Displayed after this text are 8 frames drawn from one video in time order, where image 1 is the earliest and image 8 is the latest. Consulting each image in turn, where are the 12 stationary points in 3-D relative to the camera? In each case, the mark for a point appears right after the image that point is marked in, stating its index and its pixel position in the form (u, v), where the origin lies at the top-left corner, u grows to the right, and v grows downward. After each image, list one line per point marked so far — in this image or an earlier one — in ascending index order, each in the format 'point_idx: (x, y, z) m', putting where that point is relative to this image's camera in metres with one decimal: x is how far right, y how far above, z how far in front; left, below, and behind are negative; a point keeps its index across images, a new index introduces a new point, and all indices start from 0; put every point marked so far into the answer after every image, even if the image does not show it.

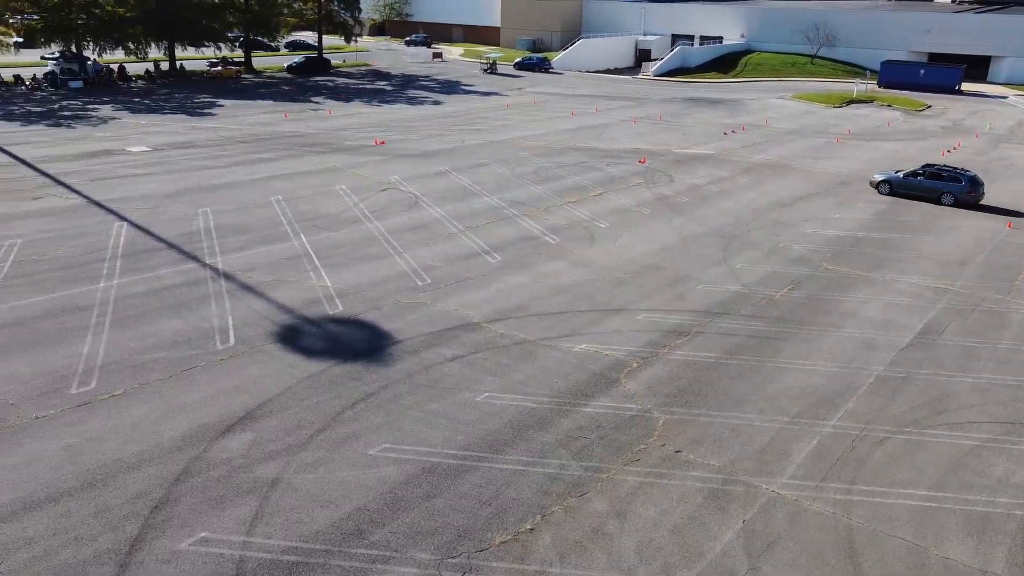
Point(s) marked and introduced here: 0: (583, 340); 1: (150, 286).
0: (+1.3, -1.0, +14.9) m
1: (-7.4, 0.0, +16.4) m
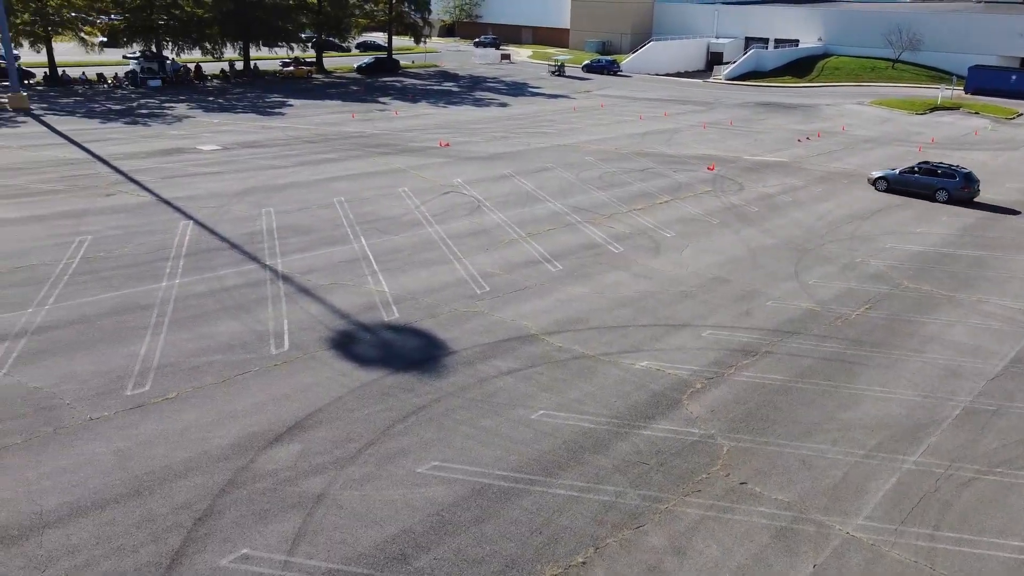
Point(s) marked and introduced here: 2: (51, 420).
0: (+2.4, -1.2, +14.2) m
1: (-6.2, 0.0, +16.4) m
2: (-6.3, -1.8, +10.9) m
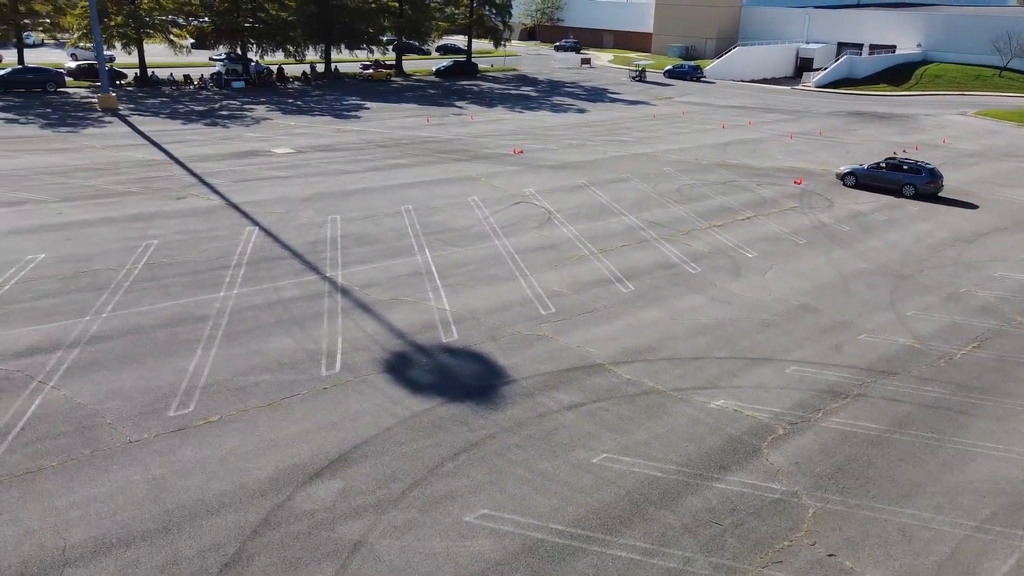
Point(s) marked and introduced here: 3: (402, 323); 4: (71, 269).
0: (+3.4, -1.7, +13.0) m
1: (-4.9, -0.2, +16.0) m
2: (-5.5, -2.0, +10.5) m
3: (-2.1, -0.7, +15.2) m
4: (-9.4, +0.4, +17.0) m
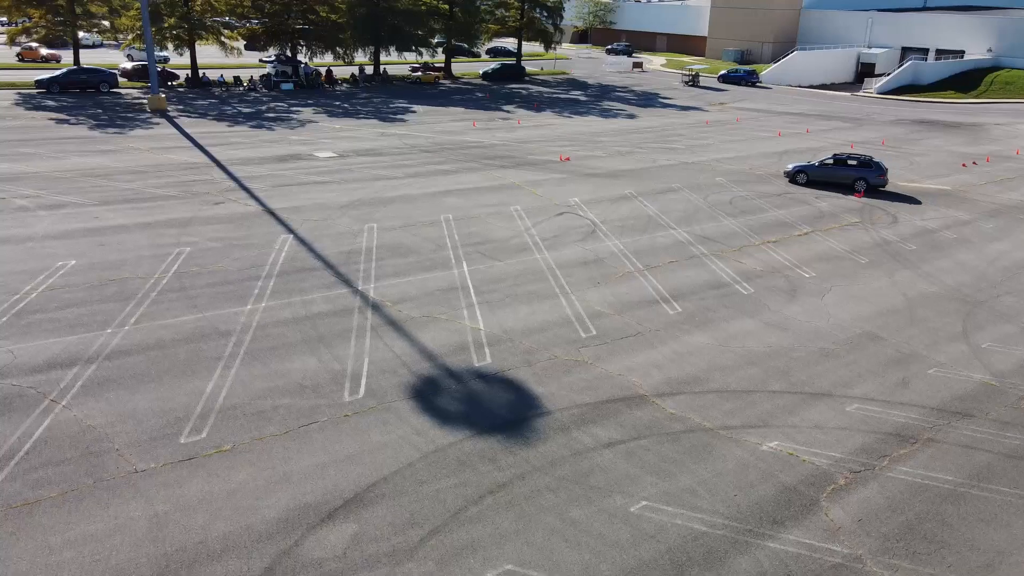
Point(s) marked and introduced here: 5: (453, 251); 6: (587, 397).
0: (+3.9, -2.2, +11.9) m
1: (-4.1, -0.5, +15.3) m
2: (-5.2, -2.2, +9.9) m
3: (-1.4, -1.0, +14.4) m
4: (-8.6, +0.2, +16.6) m
5: (-1.5, +0.9, +19.9) m
6: (+1.2, -1.7, +12.8) m
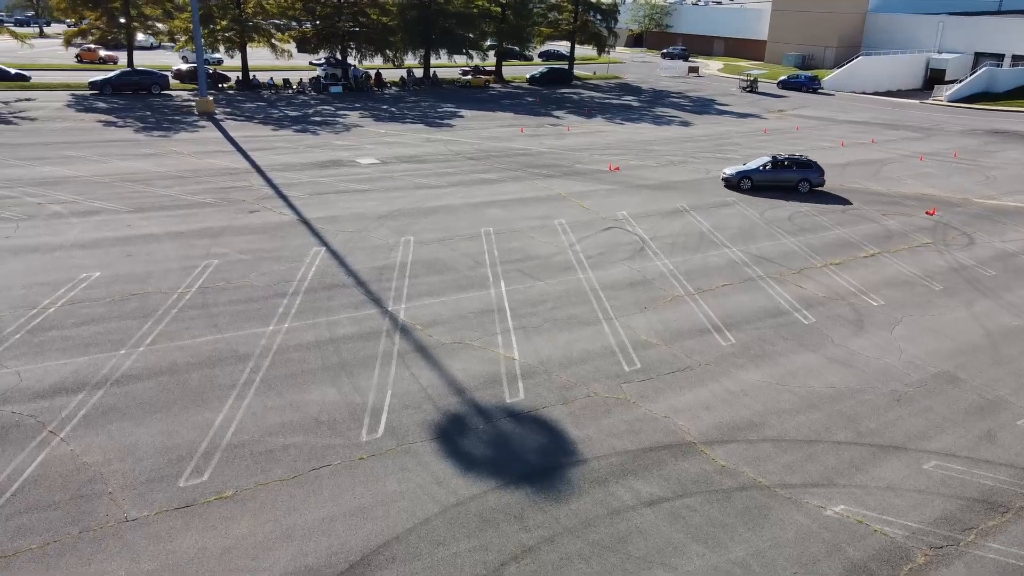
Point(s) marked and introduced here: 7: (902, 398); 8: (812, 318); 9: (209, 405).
0: (+4.3, -2.7, +10.5) m
1: (-3.5, -0.9, +14.4) m
2: (-4.9, -2.6, +9.1) m
3: (-0.8, -1.5, +13.3) m
4: (-7.8, 0.0, +15.9) m
5: (-0.5, +0.5, +18.8) m
6: (+1.7, -2.2, +11.5) m
7: (+6.5, -1.8, +13.3) m
8: (+6.3, -0.6, +16.8) m
9: (-4.5, -1.7, +11.8) m
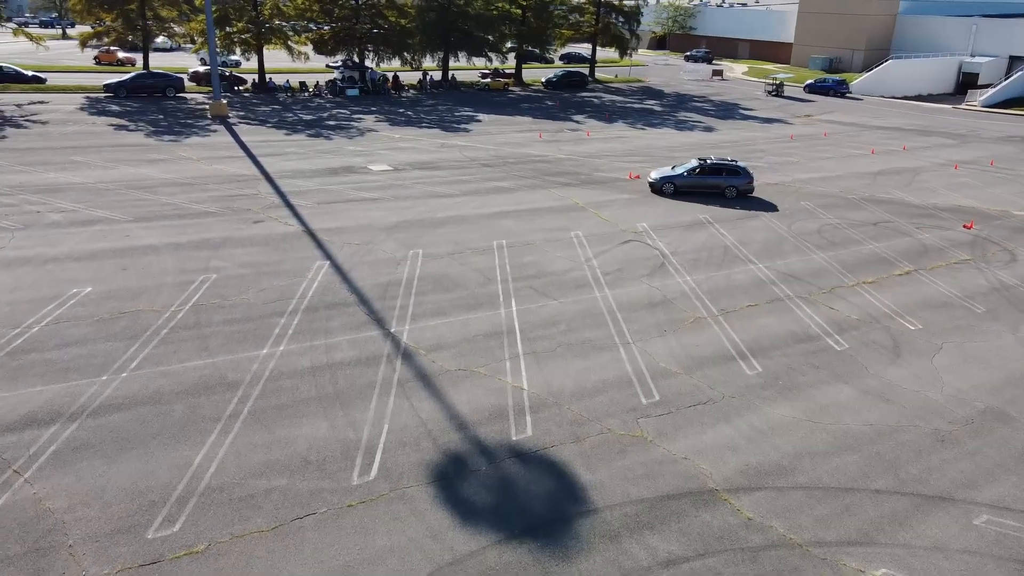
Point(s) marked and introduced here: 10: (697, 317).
0: (+4.3, -3.2, +9.4) m
1: (-3.3, -1.3, +13.5) m
2: (-4.9, -2.9, +8.2) m
3: (-0.7, -1.8, +12.3) m
4: (-7.6, -0.4, +15.1) m
5: (-0.2, 0.0, +17.8) m
6: (+1.7, -2.6, +10.5) m
7: (+6.6, -2.3, +12.2) m
8: (+6.5, -1.1, +15.6) m
9: (-4.4, -2.1, +10.9) m
10: (+3.9, -0.6, +16.7) m
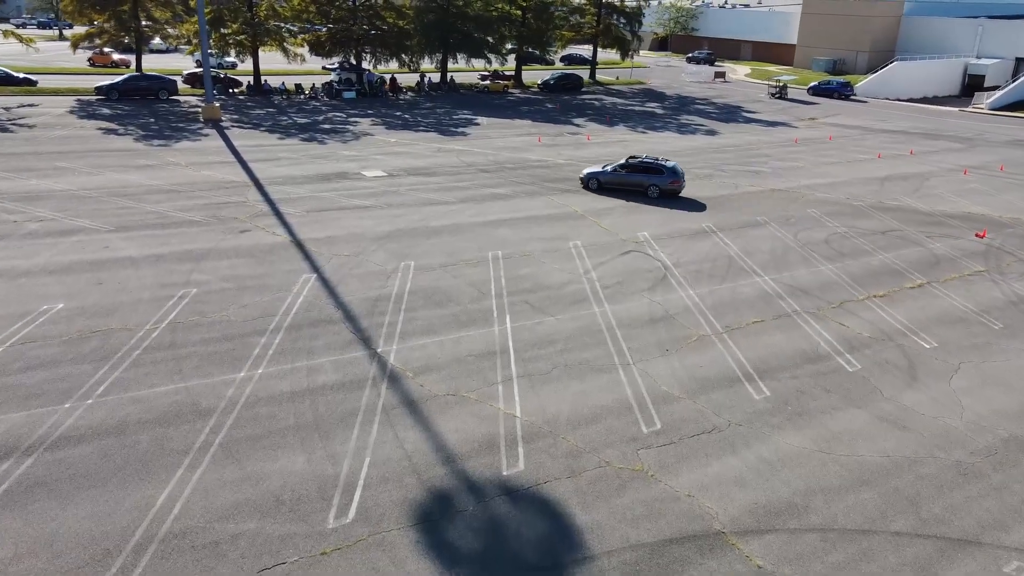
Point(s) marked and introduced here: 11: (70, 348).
0: (+4.2, -3.5, +8.6) m
1: (-3.4, -1.6, +12.7) m
2: (-5.0, -3.2, +7.4) m
3: (-0.8, -2.2, +11.5) m
4: (-7.7, -0.7, +14.3) m
5: (-0.3, -0.3, +17.0) m
6: (+1.6, -3.0, +9.7) m
7: (+6.5, -2.6, +11.3) m
8: (+6.4, -1.4, +14.8) m
9: (-4.5, -2.4, +10.1) m
10: (+3.8, -0.9, +15.9) m
11: (-7.4, -1.0, +13.5) m
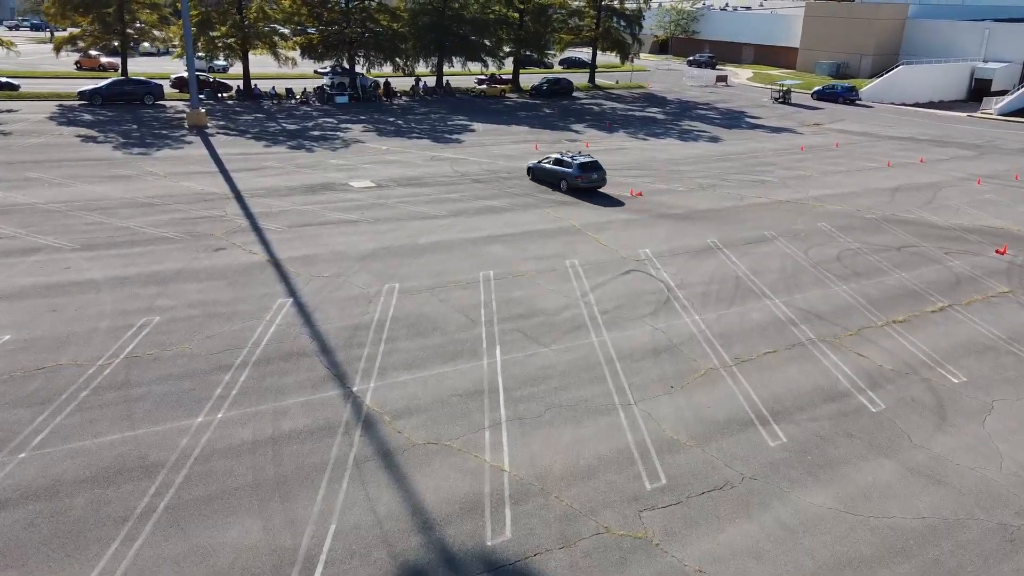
0: (+4.0, -4.0, +7.2) m
1: (-3.6, -2.1, +11.4) m
2: (-5.2, -3.7, +6.1) m
3: (-1.0, -2.7, +10.2) m
4: (-7.9, -1.2, +13.0) m
5: (-0.5, -0.8, +15.7) m
6: (+1.4, -3.5, +8.4) m
7: (+6.3, -3.1, +10.0) m
8: (+6.2, -2.0, +13.5) m
9: (-4.7, -2.9, +8.8) m
10: (+3.6, -1.5, +14.5) m
11: (-7.6, -1.5, +12.1) m
